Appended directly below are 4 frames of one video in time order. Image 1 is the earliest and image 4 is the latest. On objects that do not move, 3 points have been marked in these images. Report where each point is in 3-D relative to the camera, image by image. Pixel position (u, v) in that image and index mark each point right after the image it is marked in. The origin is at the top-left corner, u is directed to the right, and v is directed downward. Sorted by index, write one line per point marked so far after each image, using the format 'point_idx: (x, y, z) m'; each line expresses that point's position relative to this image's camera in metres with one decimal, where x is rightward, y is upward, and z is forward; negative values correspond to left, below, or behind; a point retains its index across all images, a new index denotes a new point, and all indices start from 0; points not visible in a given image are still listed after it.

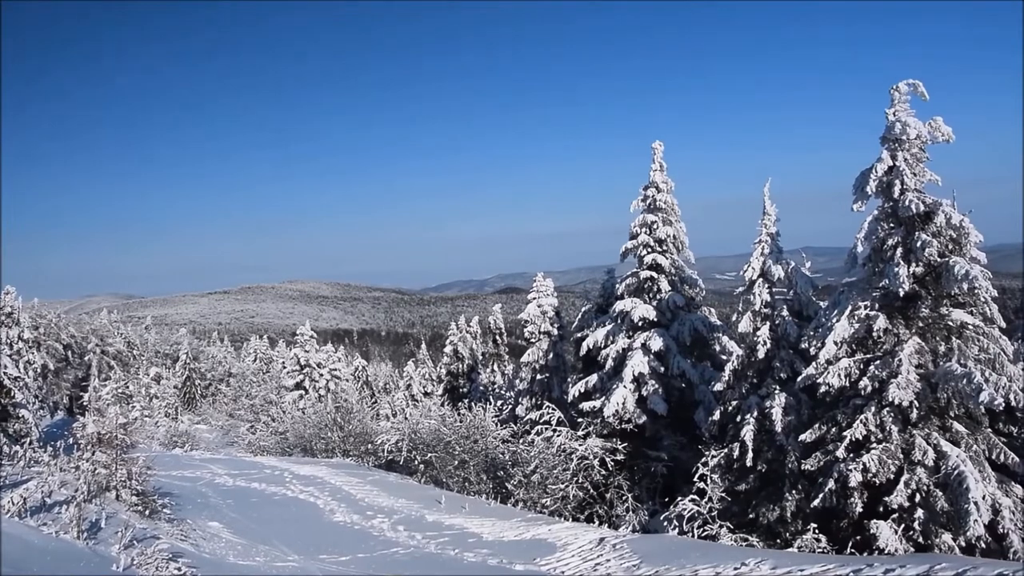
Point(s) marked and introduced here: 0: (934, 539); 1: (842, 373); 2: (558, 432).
0: (+8.0, -4.7, +13.7) m
1: (+6.4, -1.7, +14.2) m
2: (+0.9, -3.6, +17.9) m
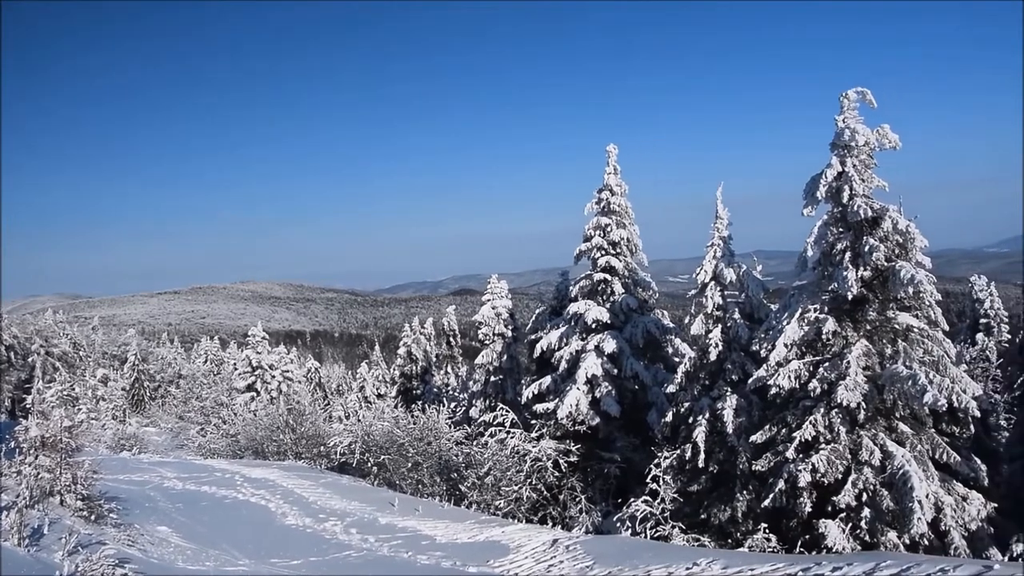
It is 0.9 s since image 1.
0: (+7.1, -4.8, +14.0) m
1: (+5.5, -1.7, +14.4) m
2: (-0.1, -3.6, +17.9) m
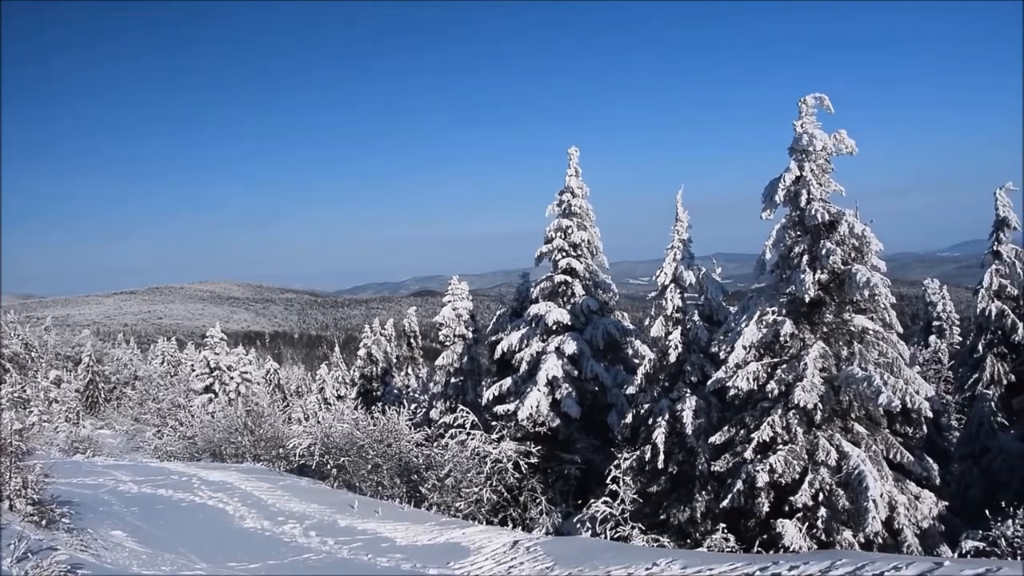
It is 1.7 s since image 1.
0: (+6.3, -4.8, +14.2) m
1: (+4.8, -1.8, +14.6) m
2: (-1.0, -3.6, +17.9) m
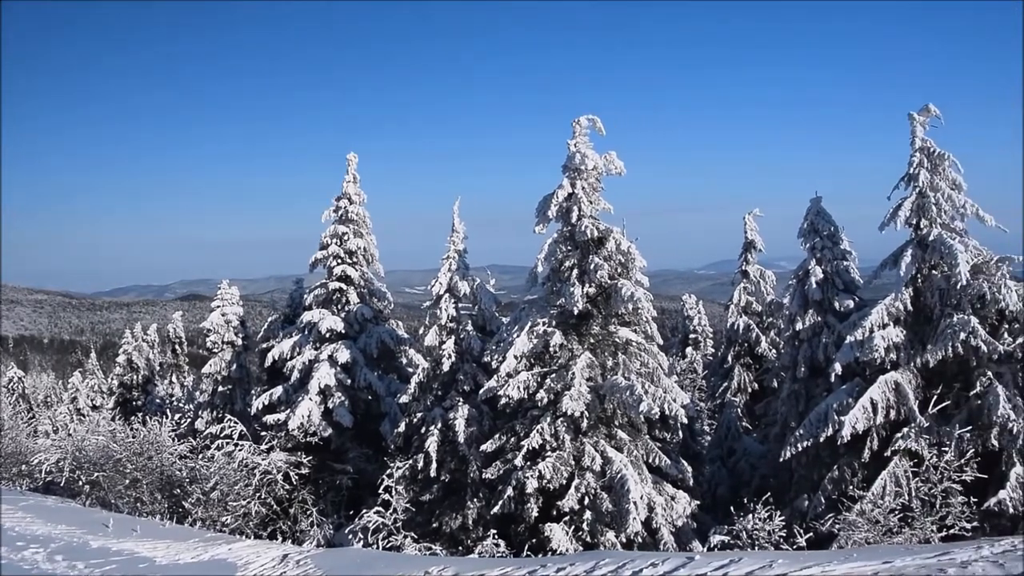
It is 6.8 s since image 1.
0: (+1.8, -5.1, +14.9) m
1: (+0.2, -2.0, +15.1) m
2: (-6.1, -3.8, +17.3) m
